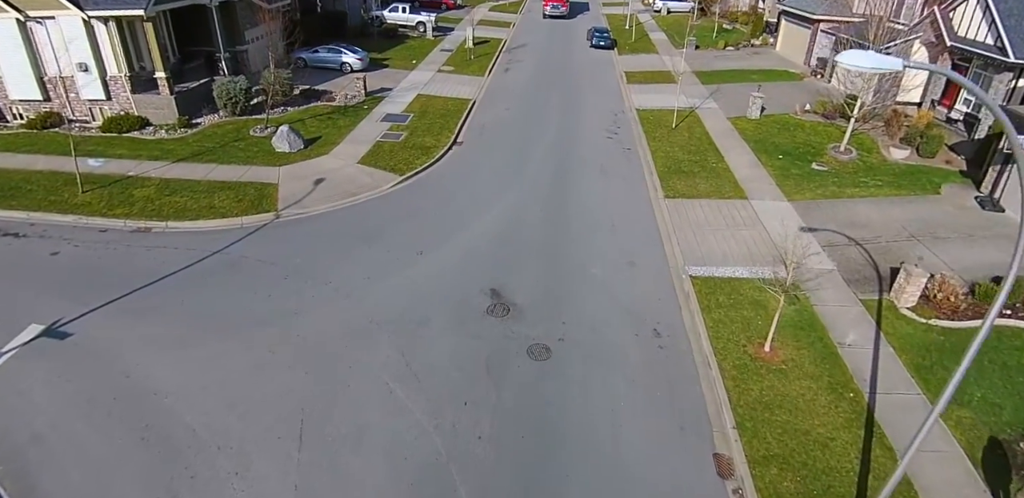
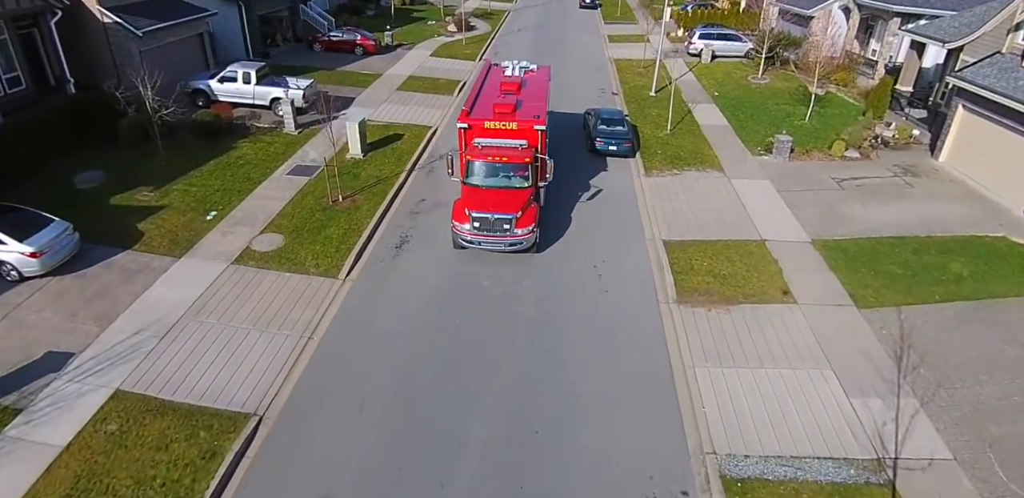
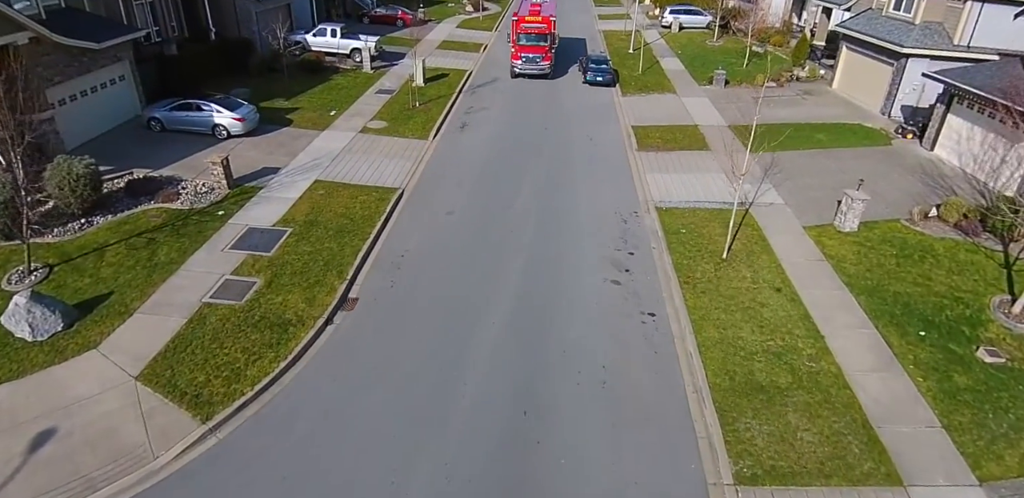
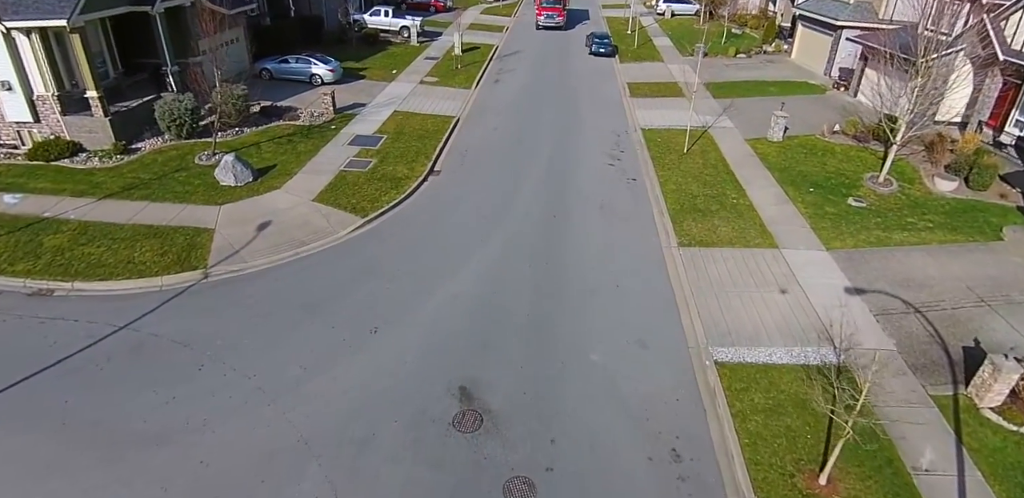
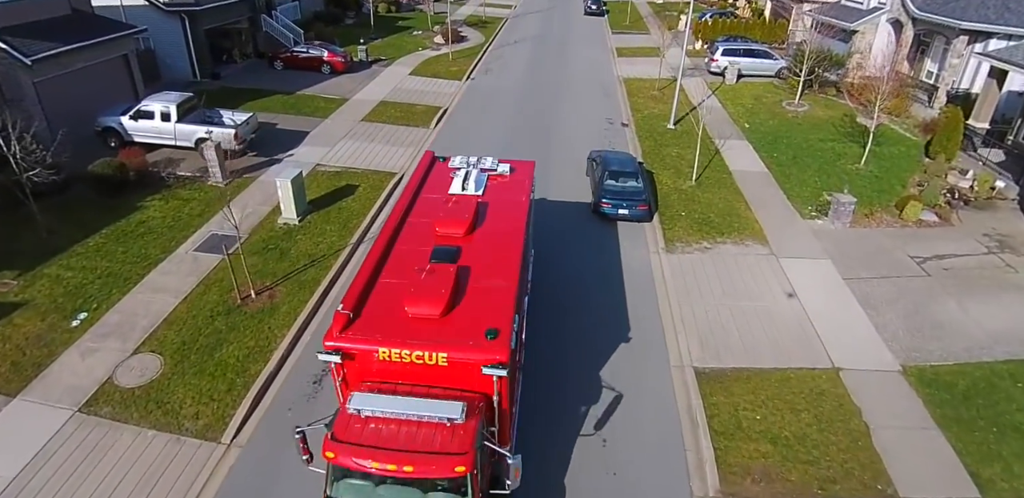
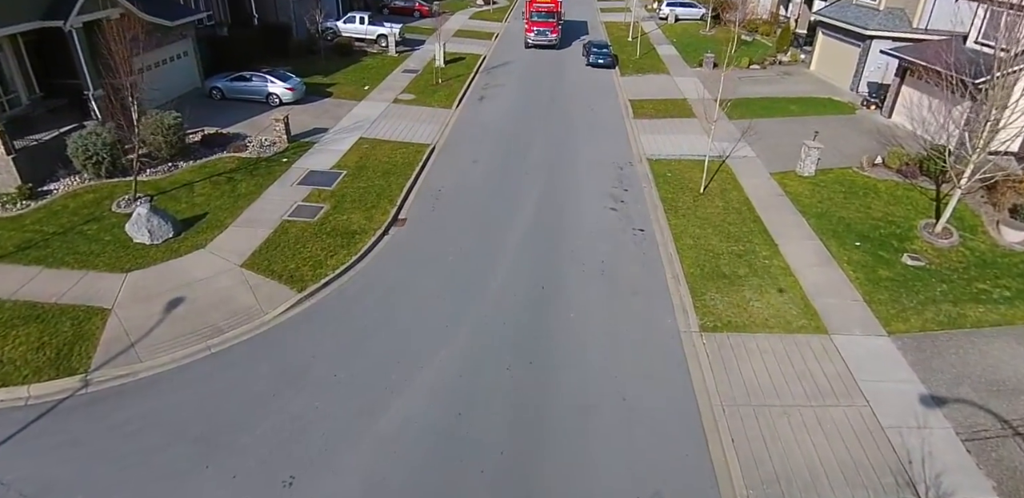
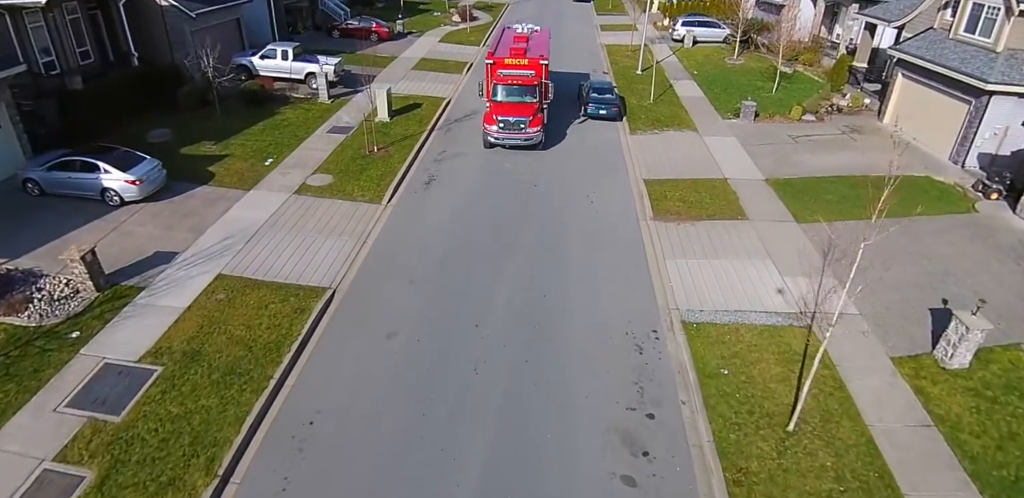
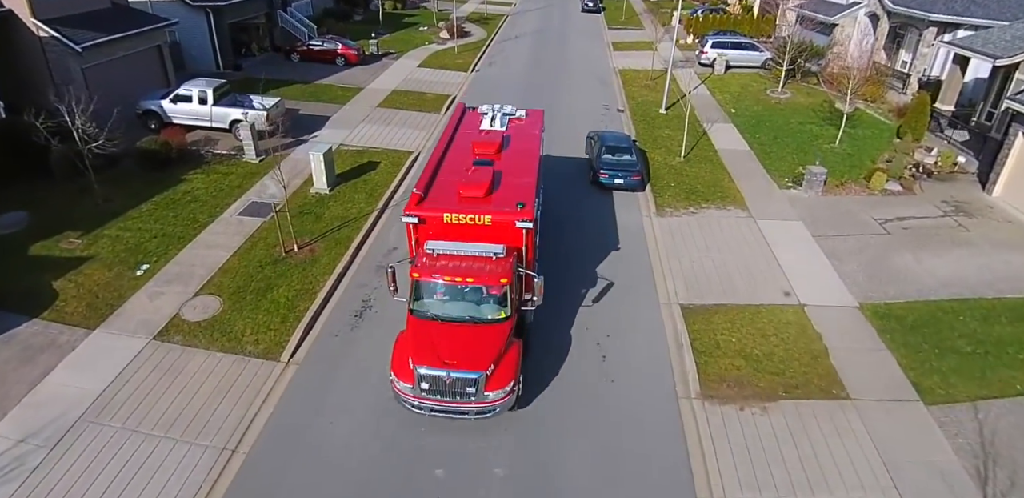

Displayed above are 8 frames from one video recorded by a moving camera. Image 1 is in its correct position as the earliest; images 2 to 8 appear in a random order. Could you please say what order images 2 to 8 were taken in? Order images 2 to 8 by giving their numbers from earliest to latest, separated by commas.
4, 6, 3, 7, 2, 8, 5
